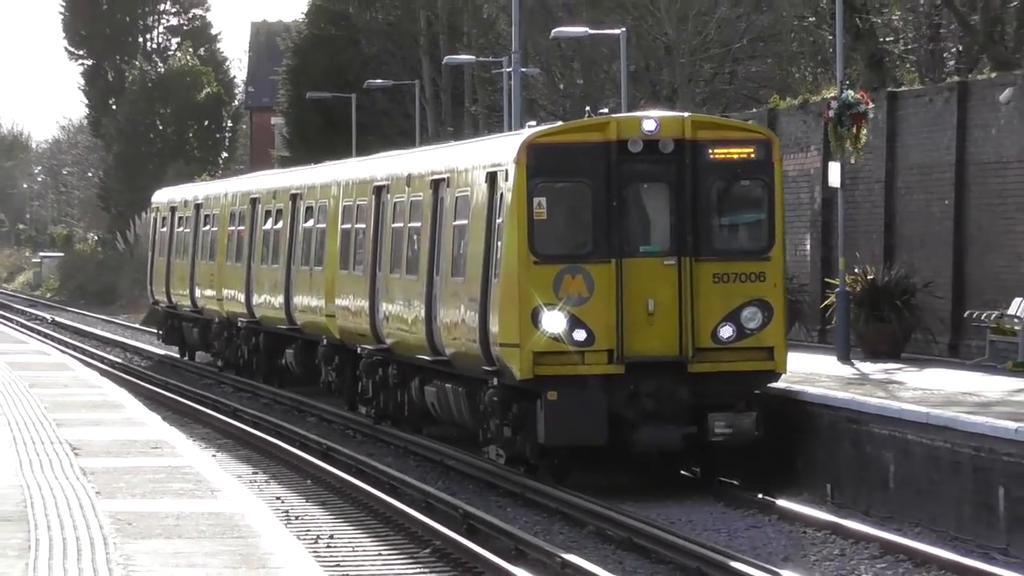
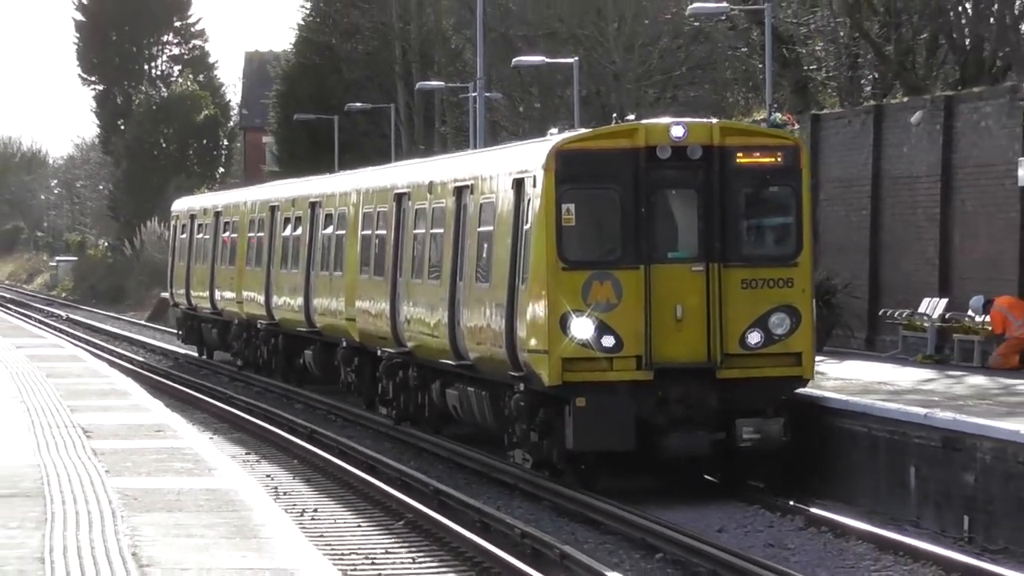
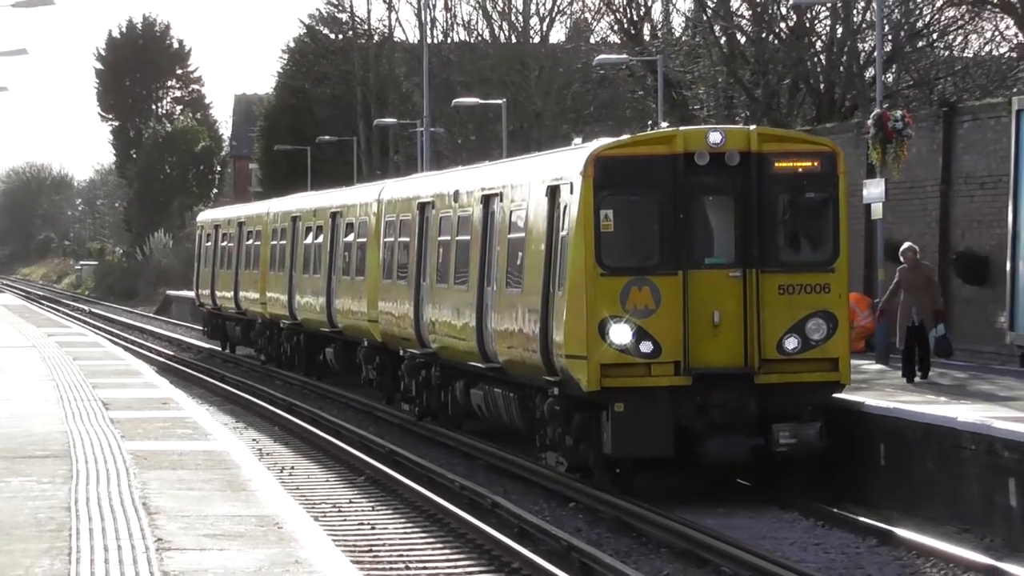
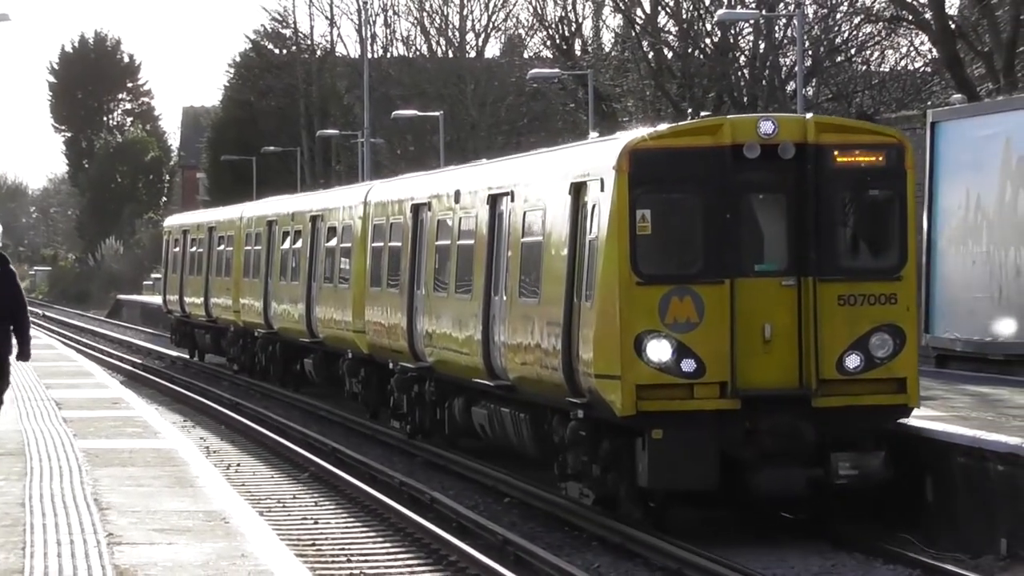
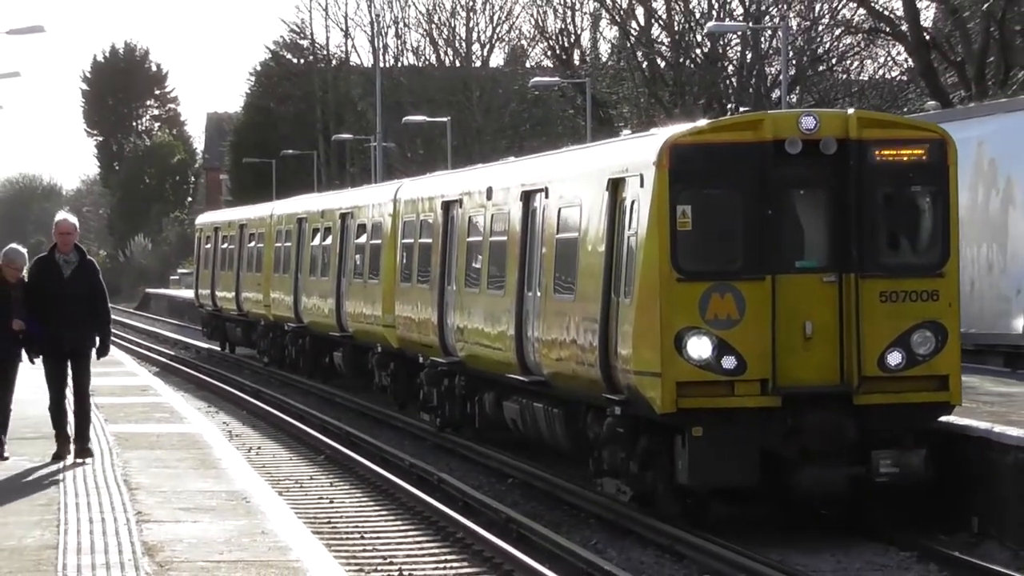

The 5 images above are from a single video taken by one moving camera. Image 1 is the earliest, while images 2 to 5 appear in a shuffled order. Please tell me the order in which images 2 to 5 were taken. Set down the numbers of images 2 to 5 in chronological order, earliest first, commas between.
2, 3, 4, 5
